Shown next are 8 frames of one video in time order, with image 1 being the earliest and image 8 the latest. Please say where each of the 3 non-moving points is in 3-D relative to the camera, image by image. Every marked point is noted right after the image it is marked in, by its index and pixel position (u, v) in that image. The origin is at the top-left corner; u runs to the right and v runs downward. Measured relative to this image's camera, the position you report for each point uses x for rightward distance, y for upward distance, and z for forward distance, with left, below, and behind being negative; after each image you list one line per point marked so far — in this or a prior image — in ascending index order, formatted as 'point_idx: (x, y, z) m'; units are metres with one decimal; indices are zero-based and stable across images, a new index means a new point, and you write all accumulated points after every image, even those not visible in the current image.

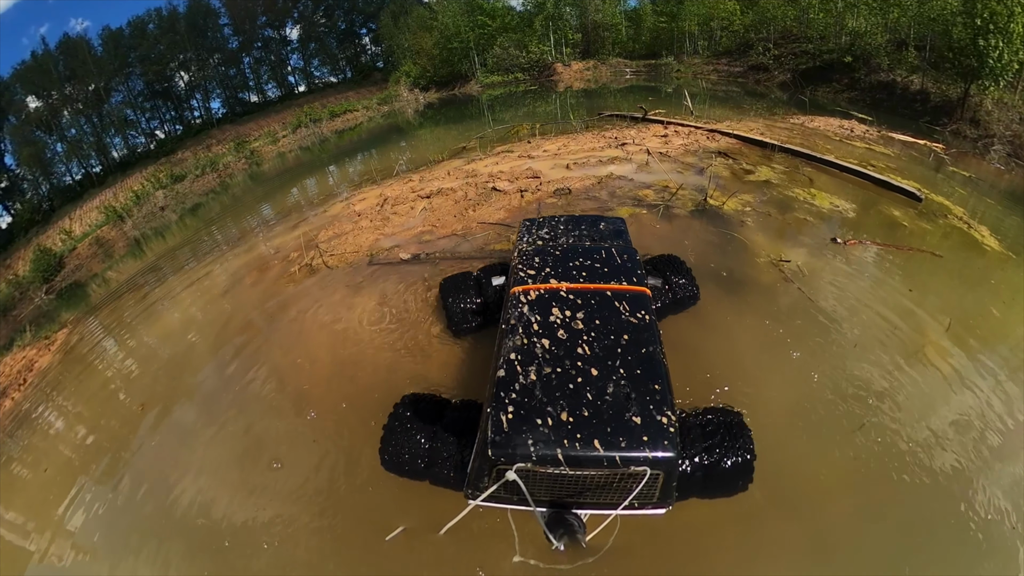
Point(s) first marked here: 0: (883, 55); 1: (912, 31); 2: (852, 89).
0: (+4.7, +2.9, +8.4) m
1: (+4.8, +3.1, +8.0) m
2: (+4.4, +2.5, +8.6) m
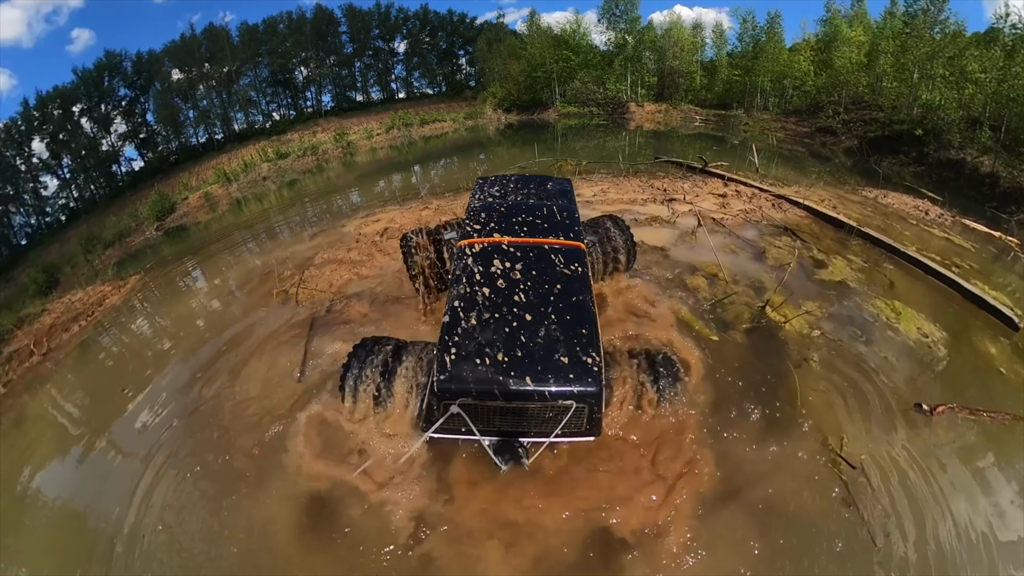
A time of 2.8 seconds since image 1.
0: (+5.3, +1.9, +8.0) m
1: (+5.4, +2.0, +7.7) m
2: (+5.0, +1.5, +8.3) m
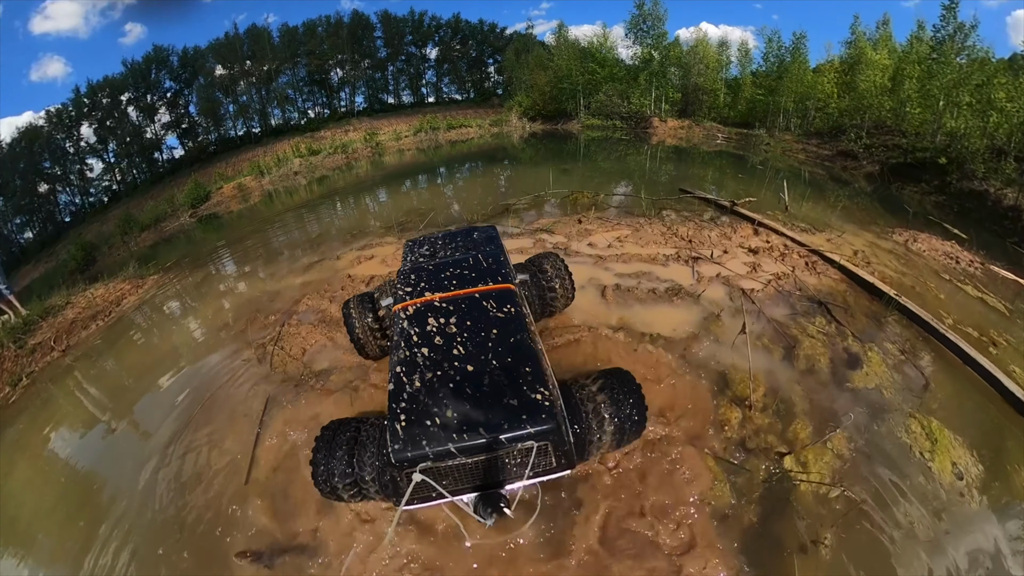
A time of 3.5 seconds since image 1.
0: (+5.4, +1.5, +7.7) m
1: (+5.5, +1.6, +7.4) m
2: (+5.1, +1.1, +8.0) m
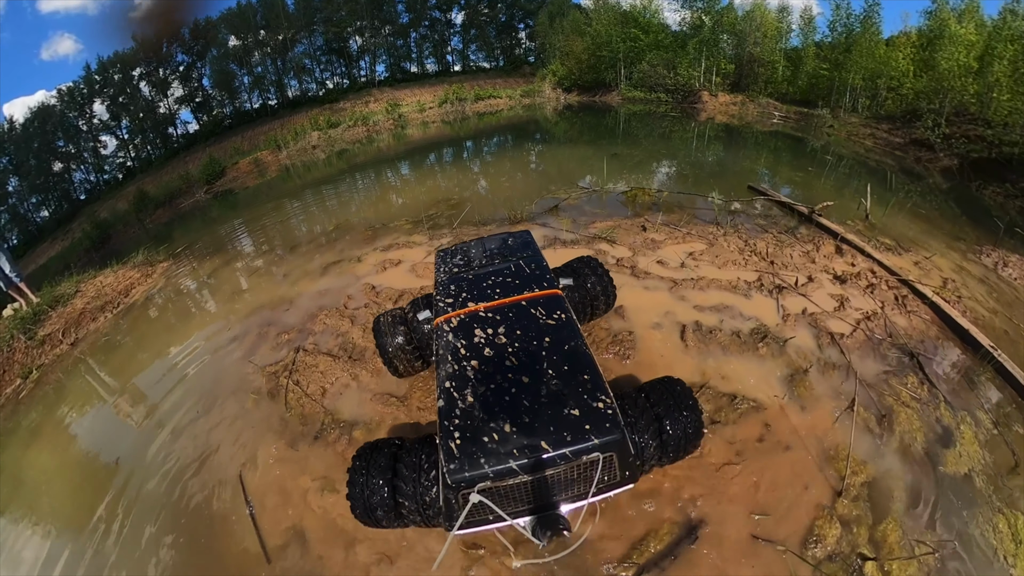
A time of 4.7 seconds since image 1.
0: (+5.8, +1.3, +6.9) m
1: (+5.9, +1.4, +6.5) m
2: (+5.5, +1.0, +7.2) m
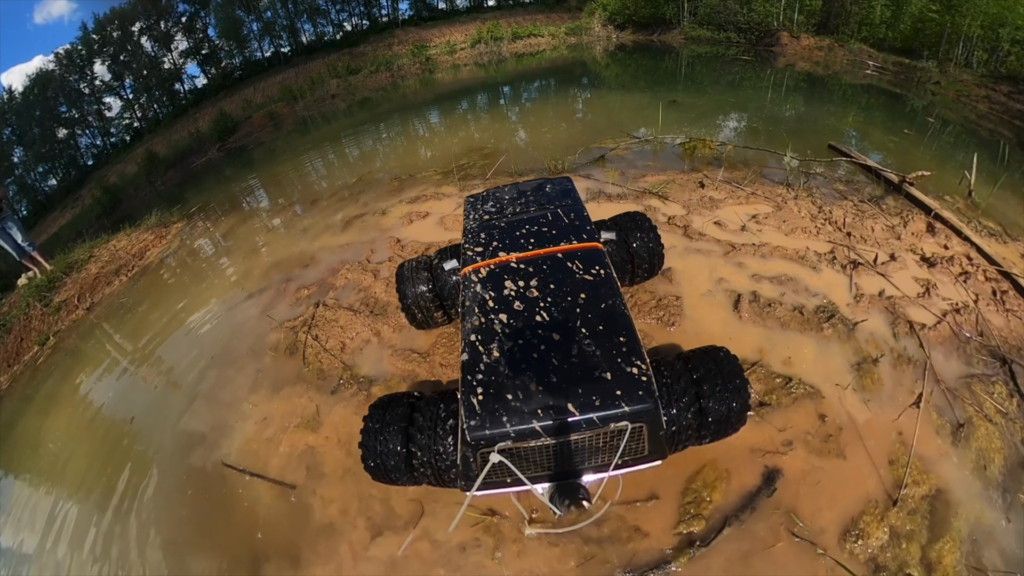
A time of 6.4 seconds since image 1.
0: (+6.2, +1.1, +5.7) m
1: (+6.3, +1.2, +5.3) m
2: (+6.0, +0.9, +6.0) m
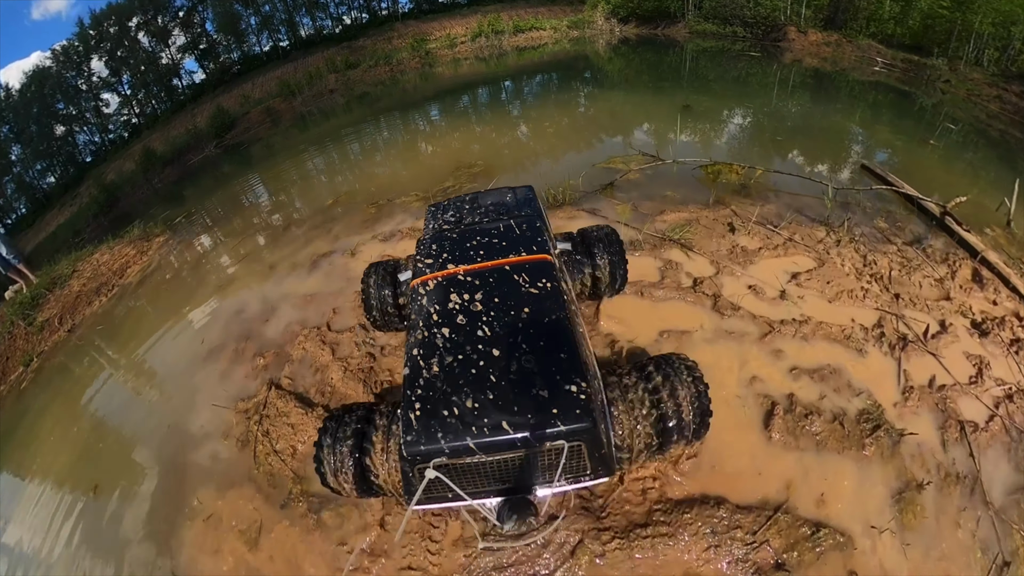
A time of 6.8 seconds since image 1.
0: (+6.2, +1.1, +5.4) m
1: (+6.3, +1.1, +5.0) m
2: (+5.9, +0.9, +5.8) m
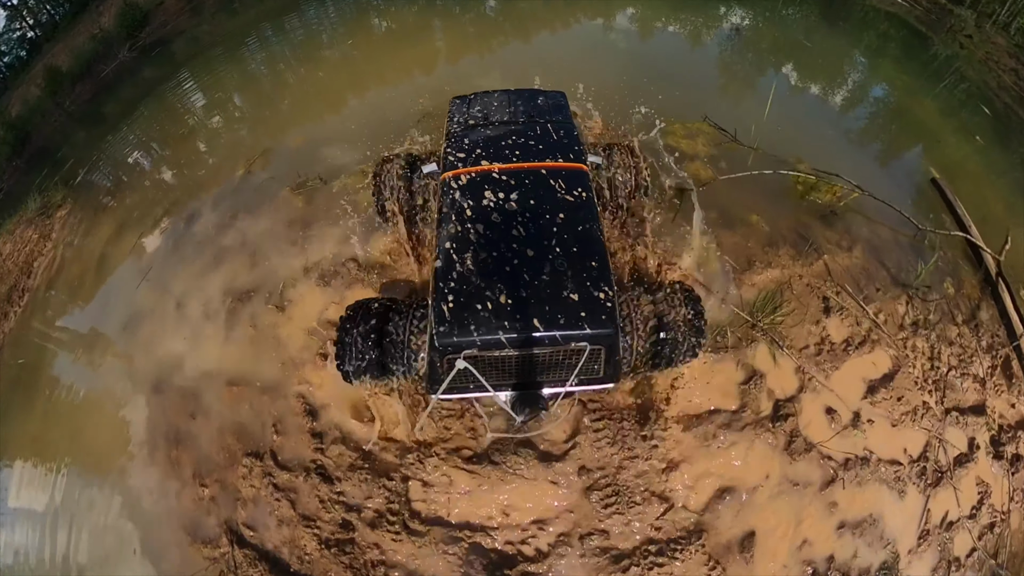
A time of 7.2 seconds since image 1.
0: (+6.0, +0.8, +5.5) m
1: (+6.1, +0.6, +5.1) m
2: (+5.7, +0.8, +5.9) m
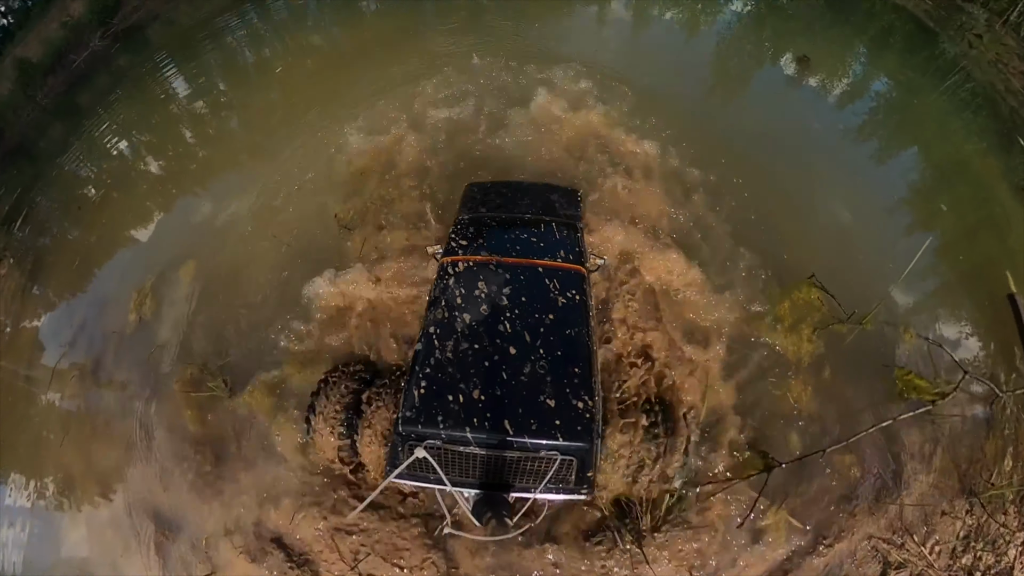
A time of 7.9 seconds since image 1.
0: (+5.9, +0.6, +5.3) m
1: (+6.0, +0.4, +5.0) m
2: (+5.6, +0.6, +5.8) m
